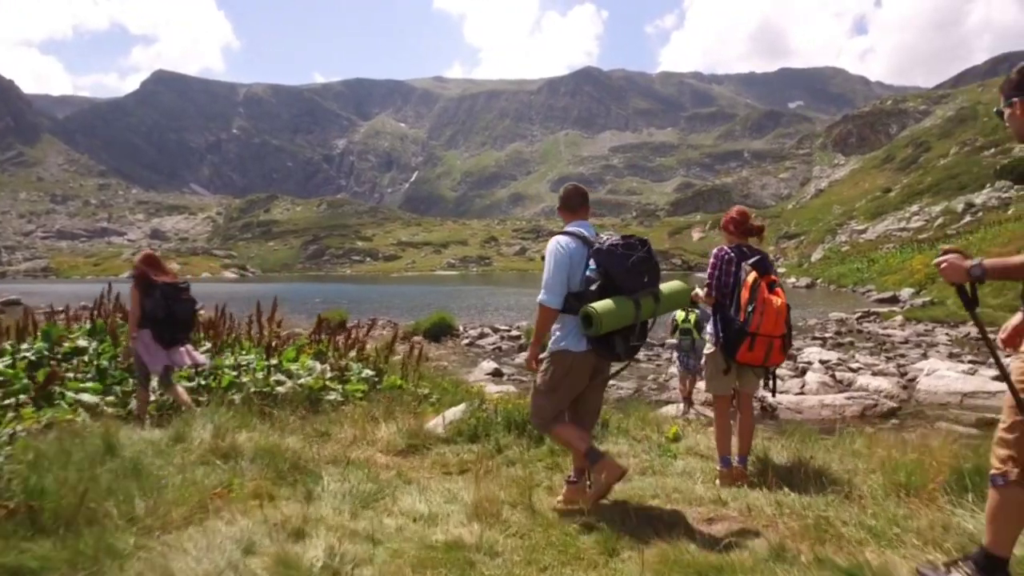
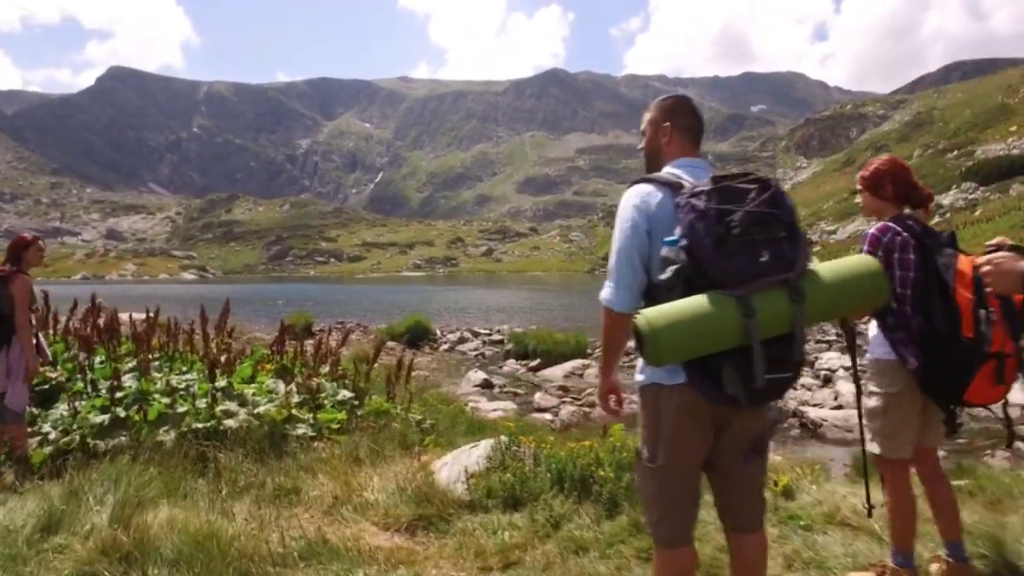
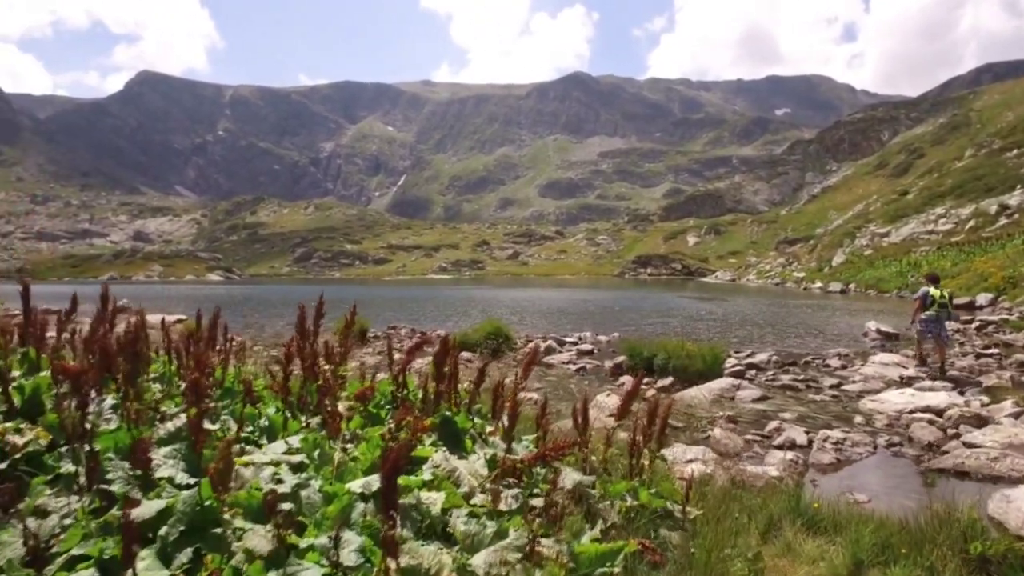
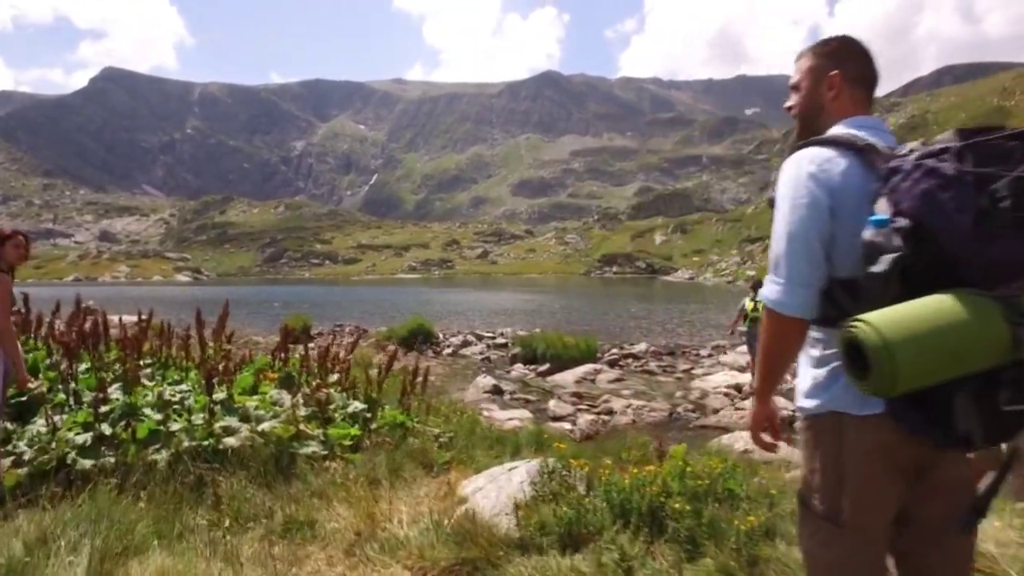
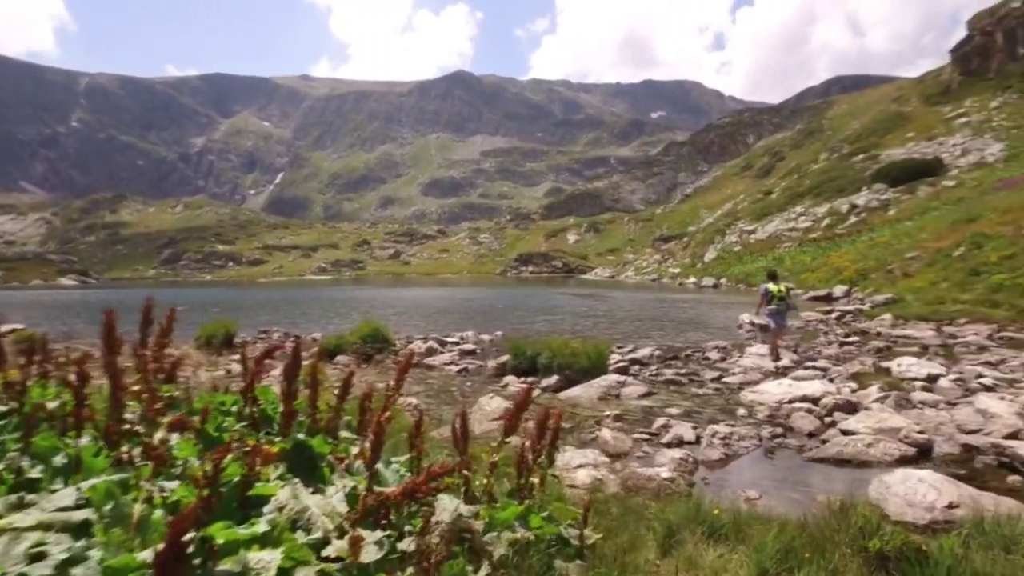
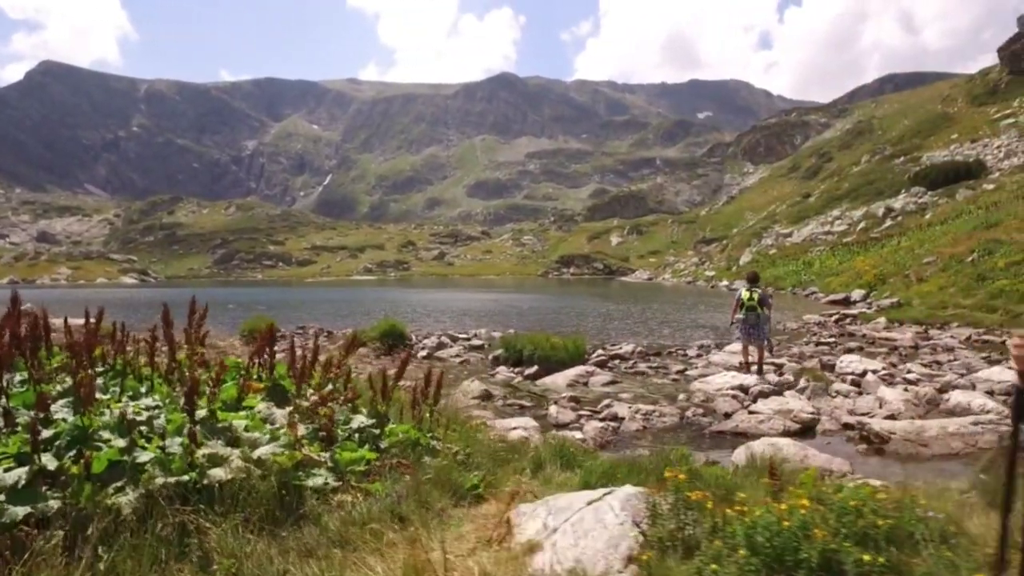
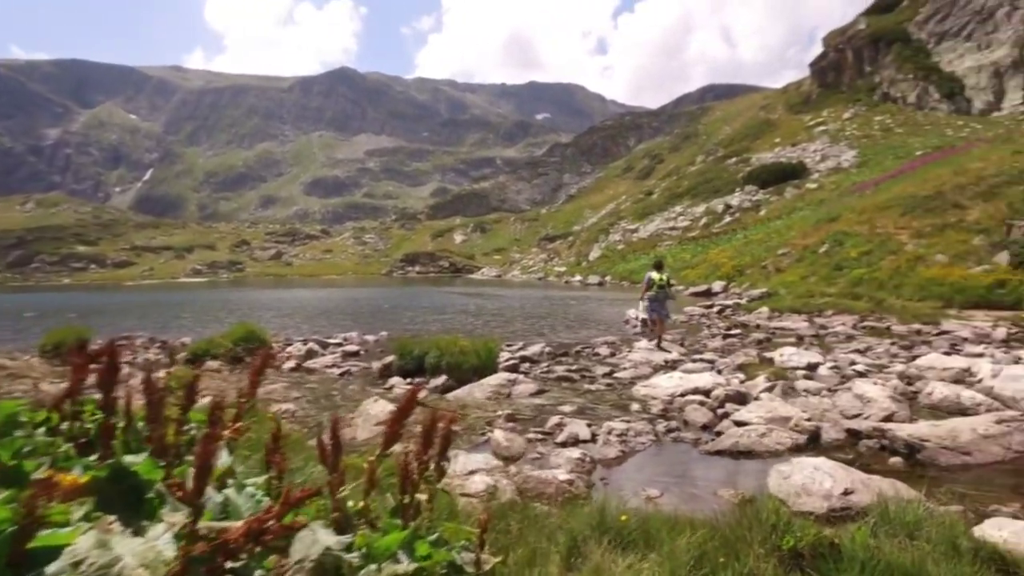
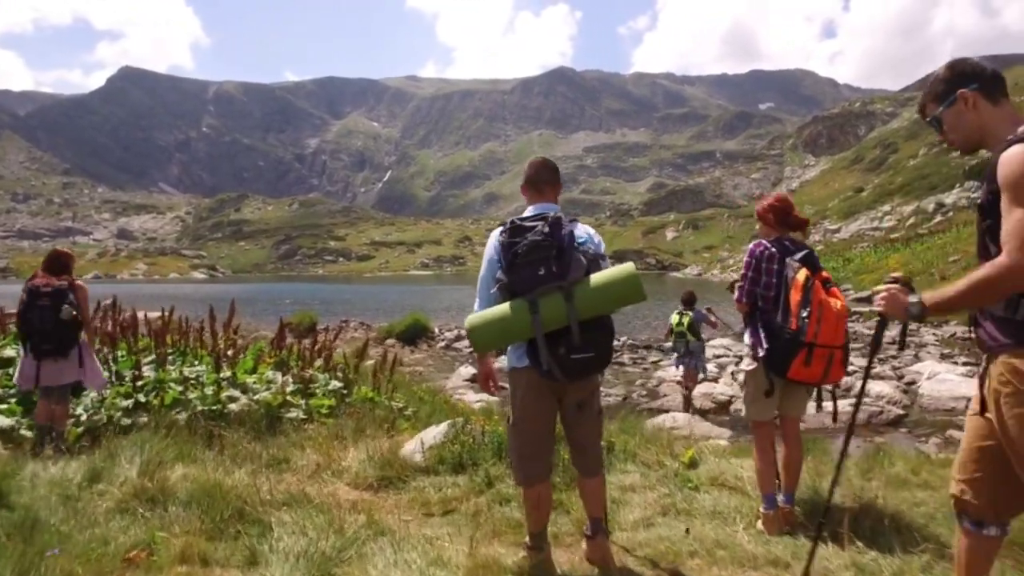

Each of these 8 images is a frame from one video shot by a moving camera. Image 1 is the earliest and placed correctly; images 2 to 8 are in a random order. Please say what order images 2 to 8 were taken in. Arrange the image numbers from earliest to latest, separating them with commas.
8, 2, 4, 6, 3, 5, 7
